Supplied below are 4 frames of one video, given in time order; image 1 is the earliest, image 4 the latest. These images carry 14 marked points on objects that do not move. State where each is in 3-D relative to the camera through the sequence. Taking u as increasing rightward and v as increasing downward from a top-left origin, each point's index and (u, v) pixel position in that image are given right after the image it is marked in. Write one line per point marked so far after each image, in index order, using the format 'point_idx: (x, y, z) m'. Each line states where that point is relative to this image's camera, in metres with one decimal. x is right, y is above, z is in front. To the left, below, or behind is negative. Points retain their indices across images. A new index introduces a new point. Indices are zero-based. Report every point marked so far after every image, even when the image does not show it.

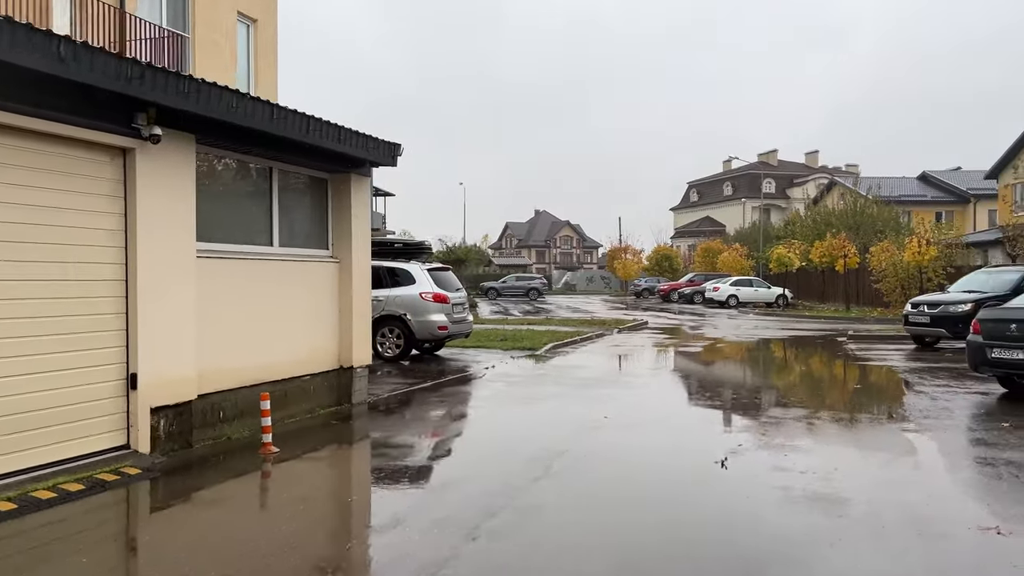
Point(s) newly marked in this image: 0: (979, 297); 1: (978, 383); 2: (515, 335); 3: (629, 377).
0: (+8.7, -0.2, +14.8) m
1: (+6.1, -1.3, +10.5) m
2: (+0.1, -1.0, +17.7) m
3: (+1.8, -1.4, +12.2) m
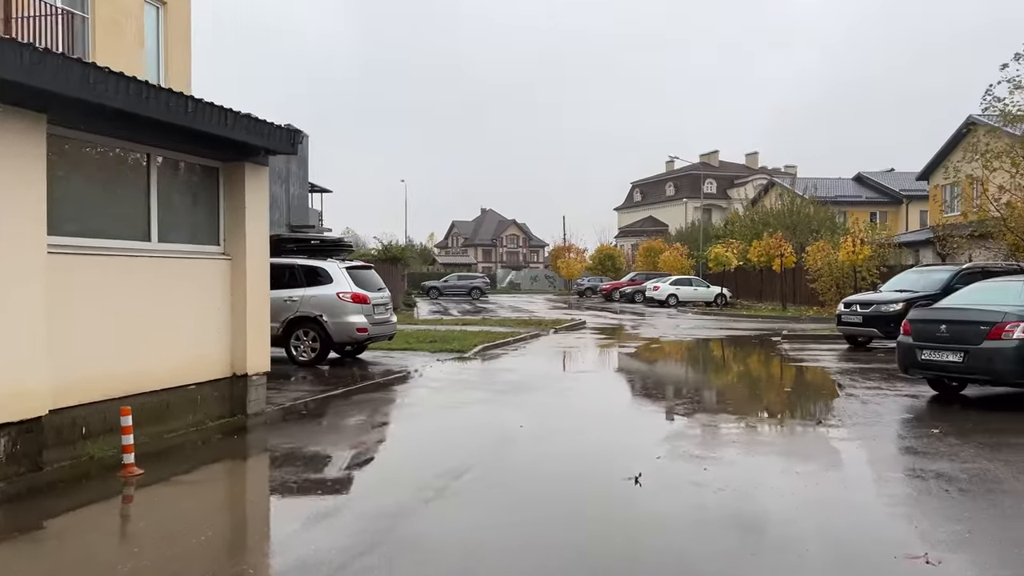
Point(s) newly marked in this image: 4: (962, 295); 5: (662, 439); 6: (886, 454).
0: (+7.3, -0.2, +14.7) m
1: (+5.1, -1.2, +10.3) m
2: (-1.4, -1.0, +17.0) m
3: (+0.7, -1.4, +11.7) m
4: (+5.4, -0.1, +9.6) m
5: (+1.4, -1.4, +7.3) m
6: (+2.9, -1.3, +6.3) m
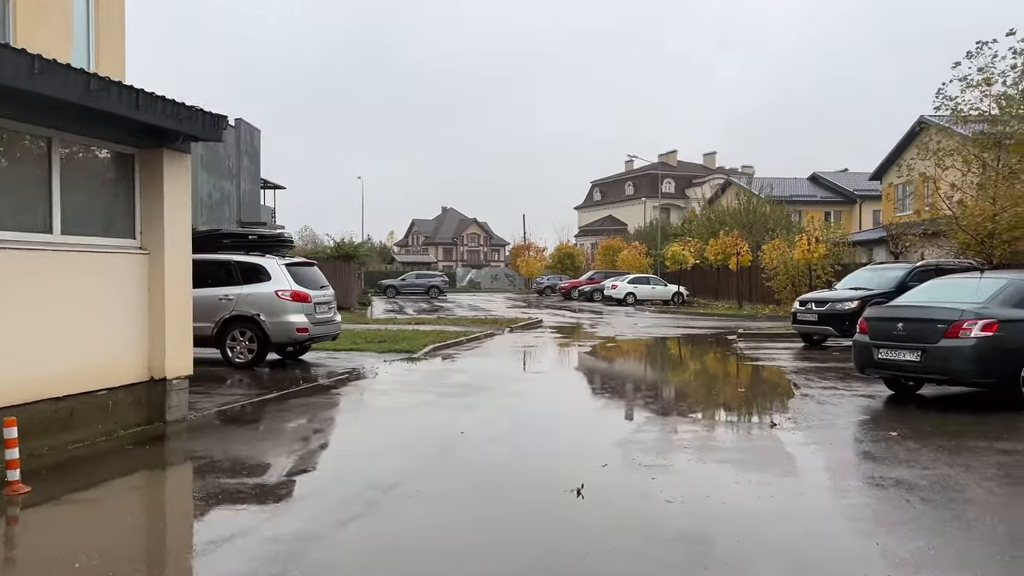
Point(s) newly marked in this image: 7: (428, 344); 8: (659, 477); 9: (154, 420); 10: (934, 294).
0: (+6.5, -0.1, +14.6) m
1: (+4.4, -1.2, +10.1) m
2: (-2.4, -1.0, +16.5) m
3: (-0.1, -1.3, +11.2) m
4: (+4.7, 0.0, +9.3) m
5: (+0.9, -1.3, +6.9) m
6: (+2.5, -1.3, +6.0) m
7: (-1.6, -1.1, +15.3) m
8: (+1.1, -1.3, +5.7) m
9: (-3.3, -1.2, +7.5) m
10: (+4.8, -0.1, +9.1) m
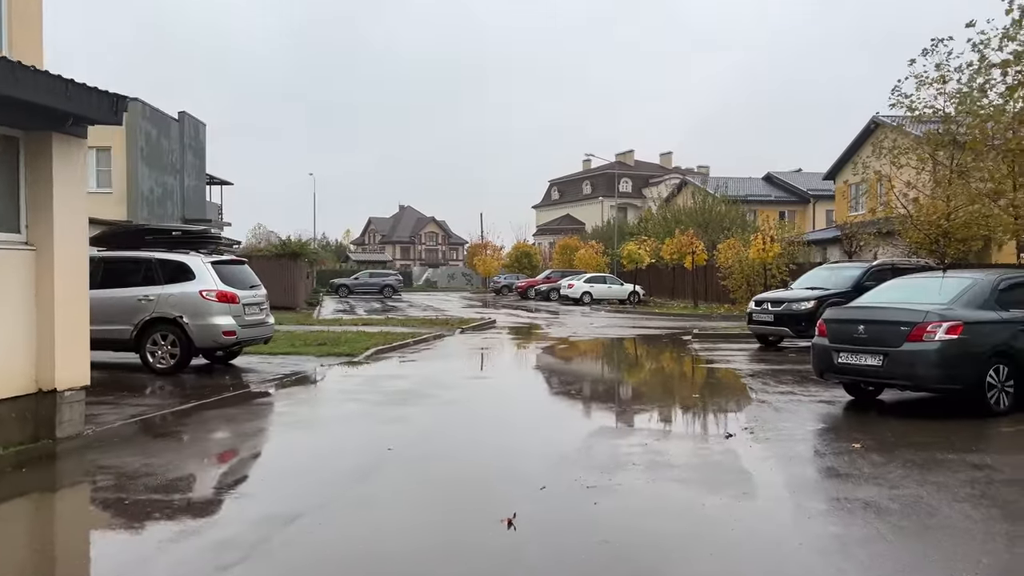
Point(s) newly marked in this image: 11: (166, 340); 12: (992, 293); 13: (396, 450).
0: (+5.5, -0.1, +14.3) m
1: (+3.7, -1.2, +9.6) m
2: (-3.4, -1.0, +15.7) m
3: (-0.8, -1.3, +10.6) m
4: (+4.1, 0.0, +8.9) m
5: (+0.4, -1.3, +6.3) m
6: (+2.0, -1.3, +5.4) m
7: (-2.6, -1.1, +14.5) m
8: (+0.6, -1.3, +5.1) m
9: (-3.9, -1.2, +6.6) m
10: (+4.1, -0.1, +8.7) m
11: (-4.6, -0.7, +10.8) m
12: (+4.7, -0.1, +7.8) m
13: (-1.0, -1.4, +6.8) m
